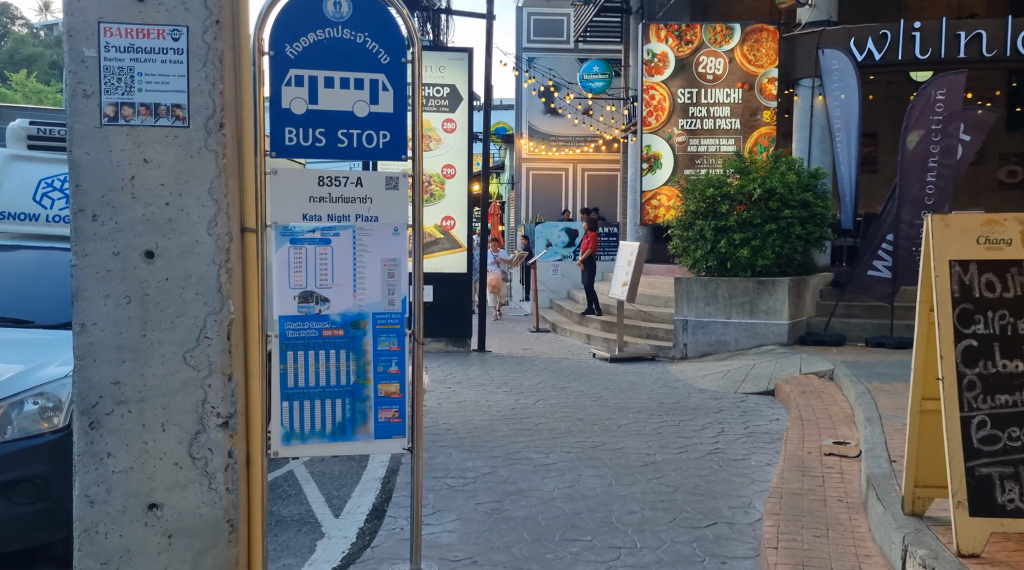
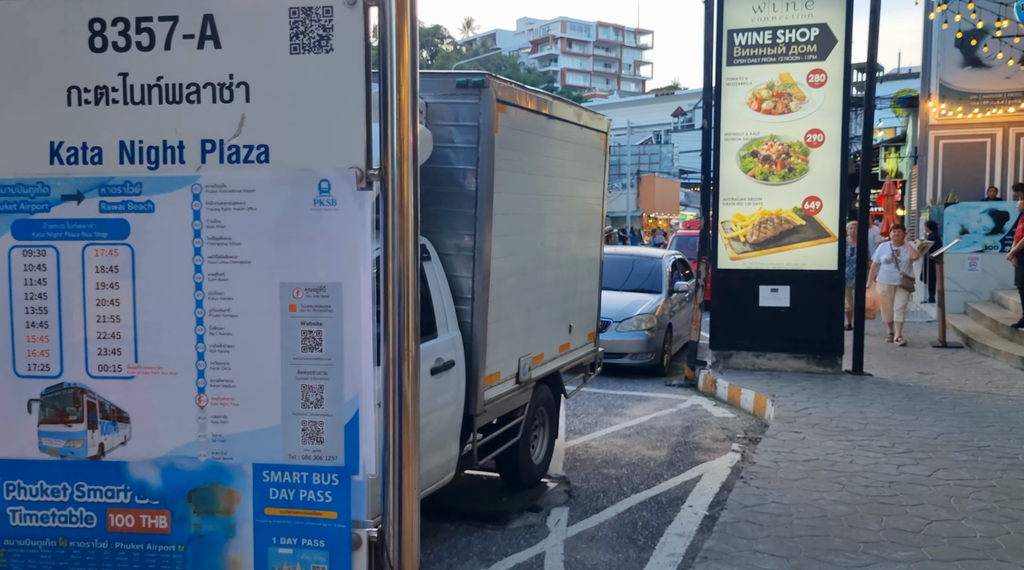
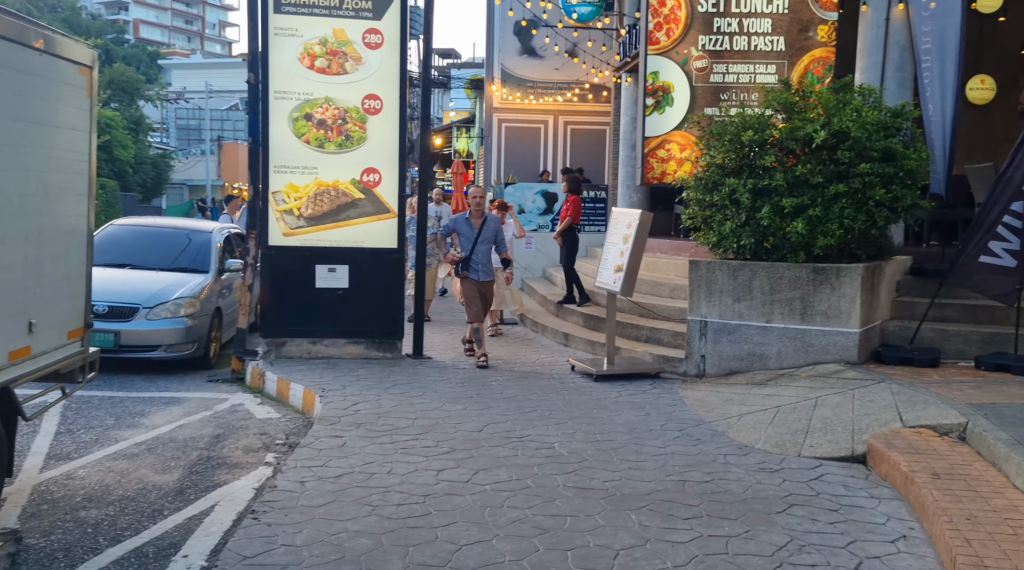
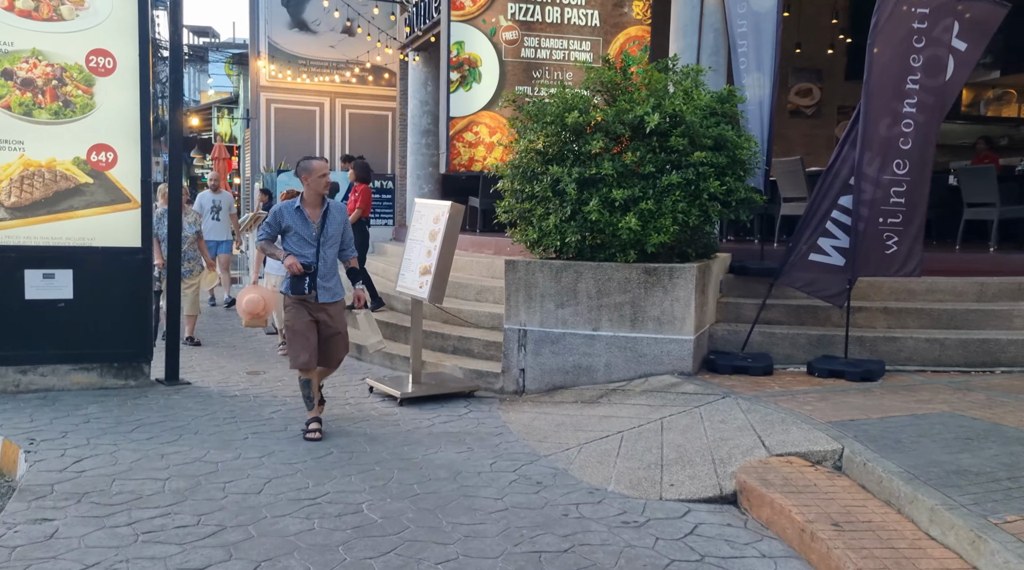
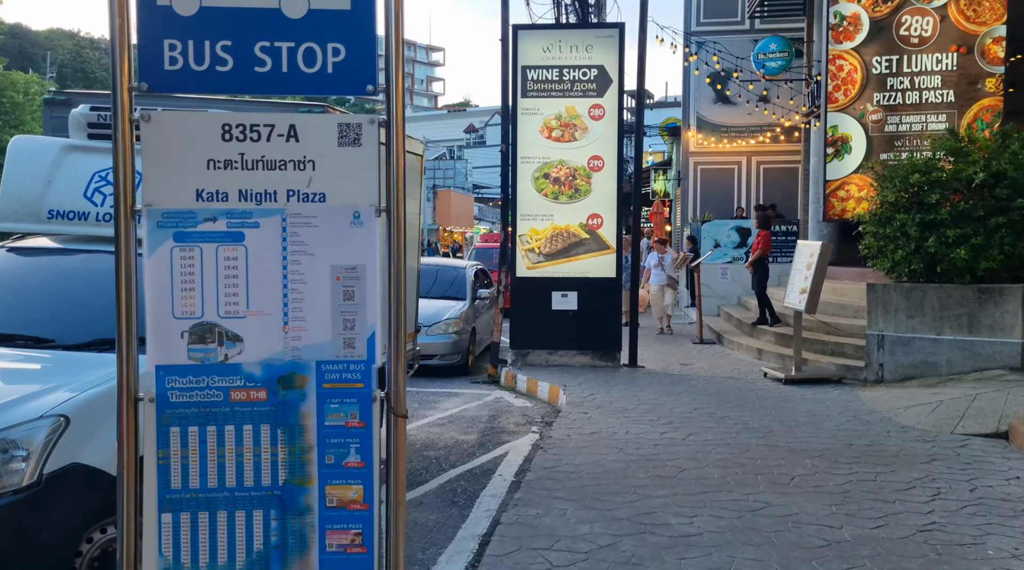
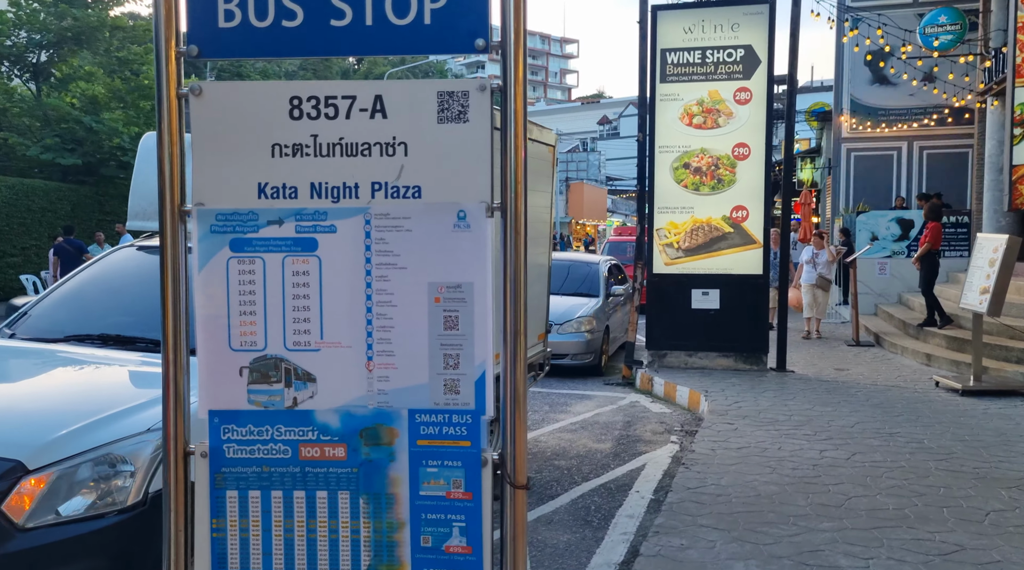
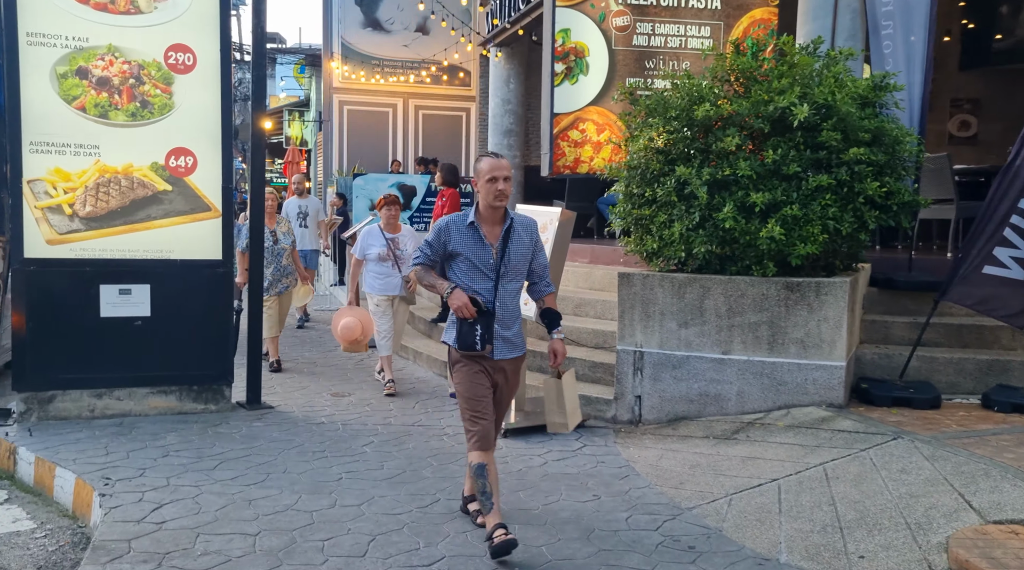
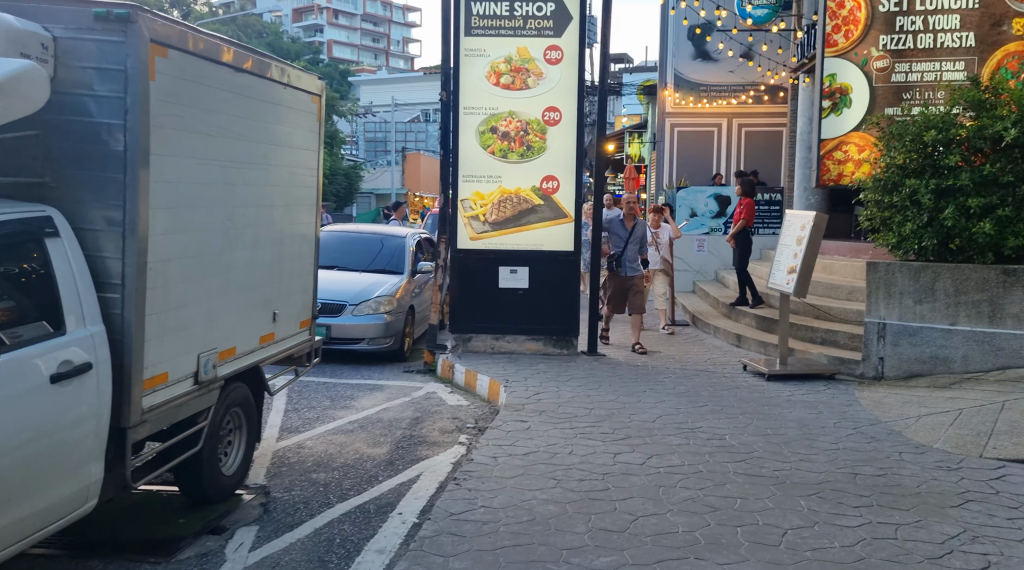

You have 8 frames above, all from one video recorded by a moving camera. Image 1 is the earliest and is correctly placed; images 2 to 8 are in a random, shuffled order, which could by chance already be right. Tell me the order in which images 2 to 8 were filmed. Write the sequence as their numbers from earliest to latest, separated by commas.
5, 6, 2, 8, 3, 4, 7
